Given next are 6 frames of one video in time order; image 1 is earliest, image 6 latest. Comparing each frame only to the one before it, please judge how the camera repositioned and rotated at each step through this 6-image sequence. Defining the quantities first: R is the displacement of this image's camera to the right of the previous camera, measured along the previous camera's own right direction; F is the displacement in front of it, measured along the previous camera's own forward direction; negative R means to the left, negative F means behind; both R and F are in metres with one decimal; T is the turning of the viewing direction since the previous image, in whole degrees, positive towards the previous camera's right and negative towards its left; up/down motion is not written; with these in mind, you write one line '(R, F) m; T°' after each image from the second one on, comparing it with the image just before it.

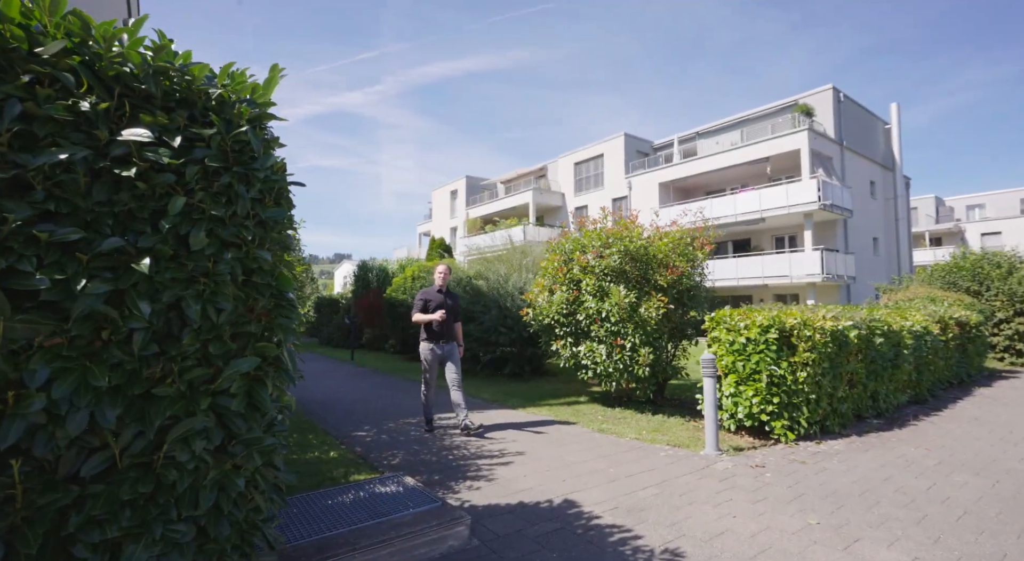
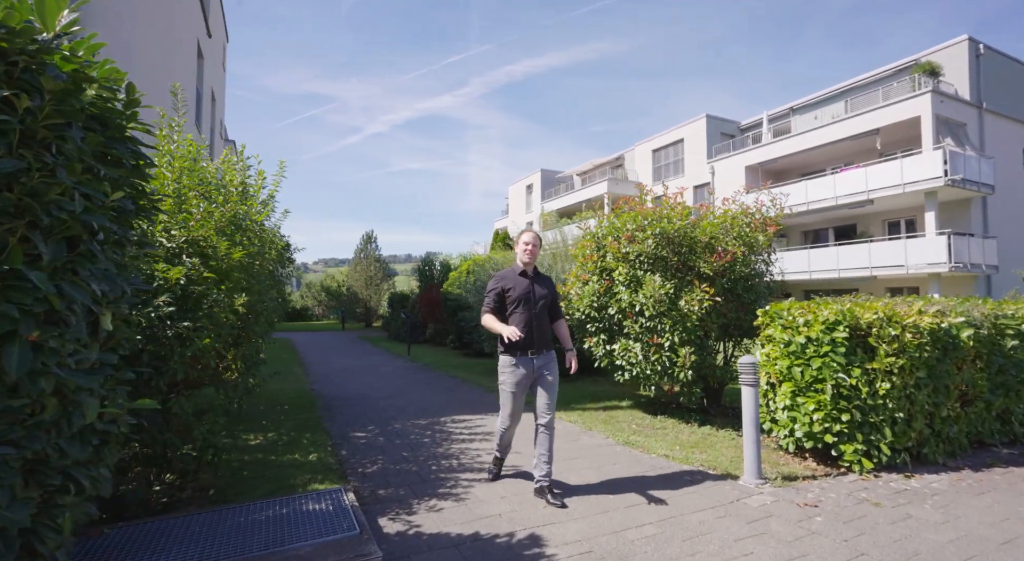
(+1.0, +0.9) m; -11°
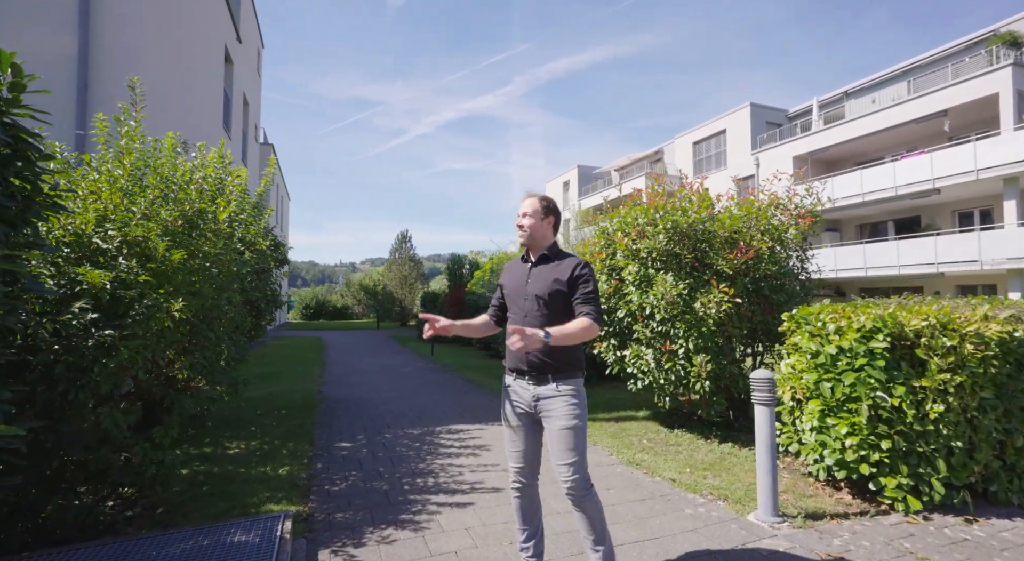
(+0.6, +0.6) m; -5°
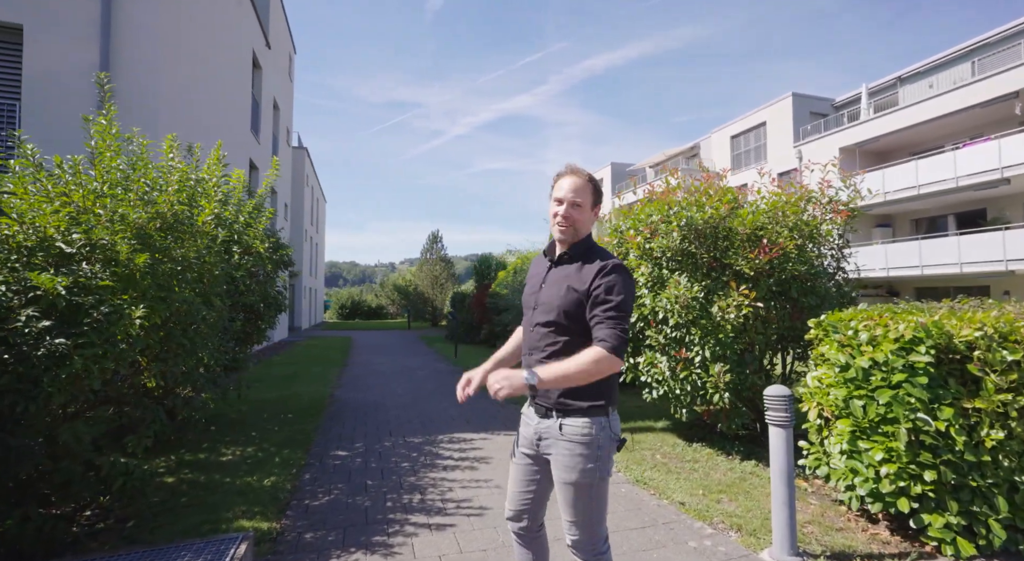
(+0.4, +0.4) m; -4°
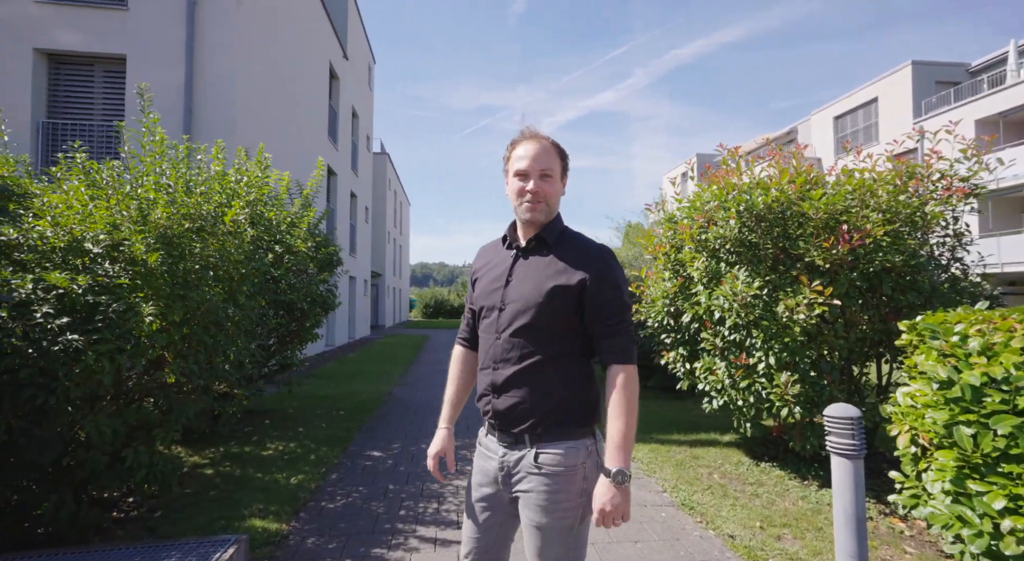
(+0.5, +0.5) m; -10°
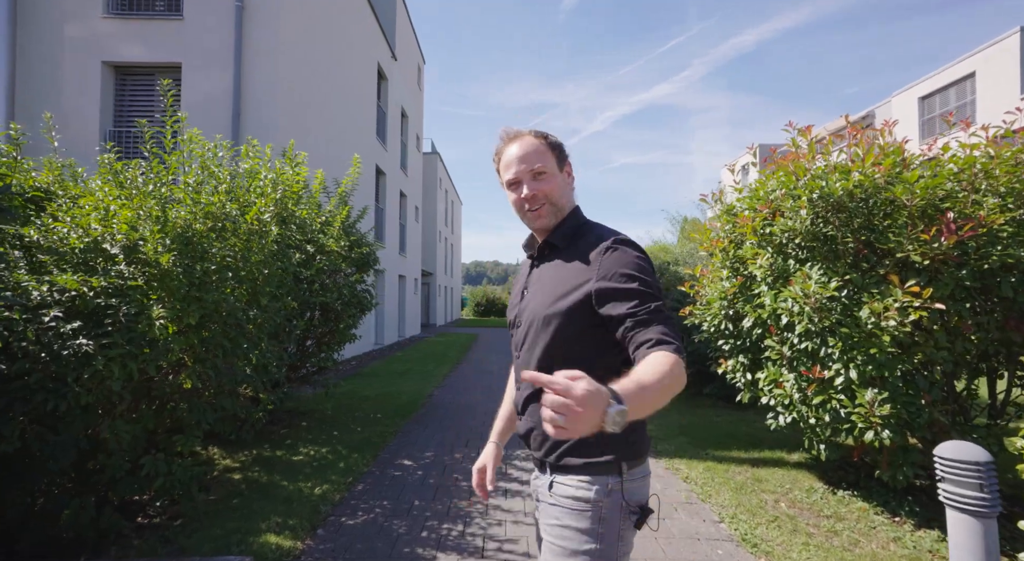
(+0.1, +0.4) m; -6°
